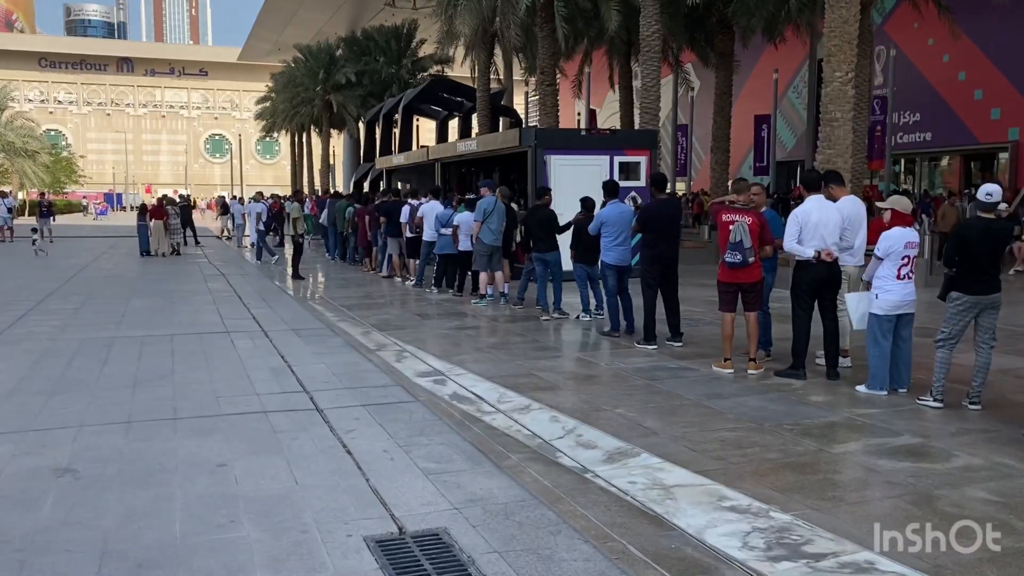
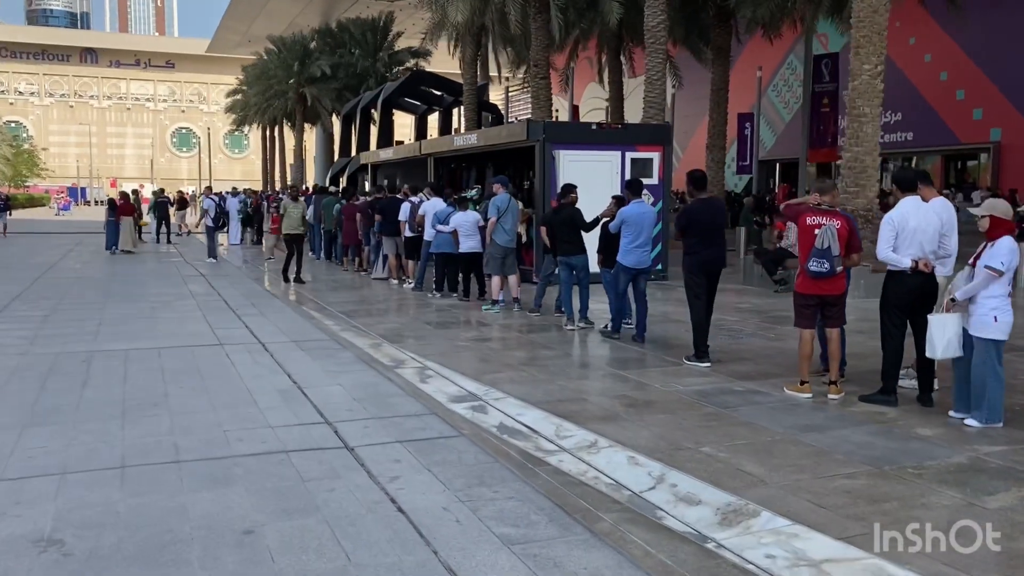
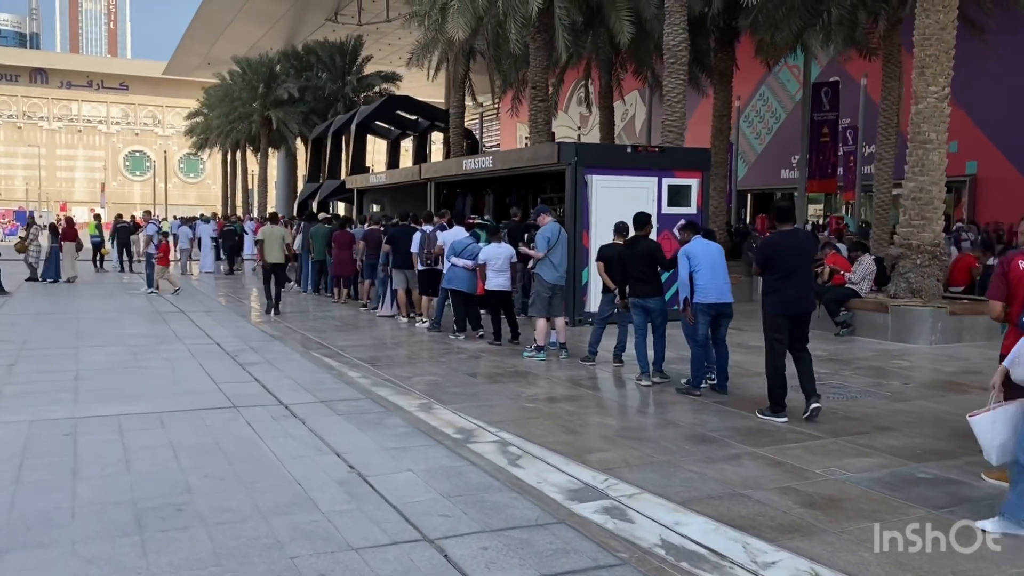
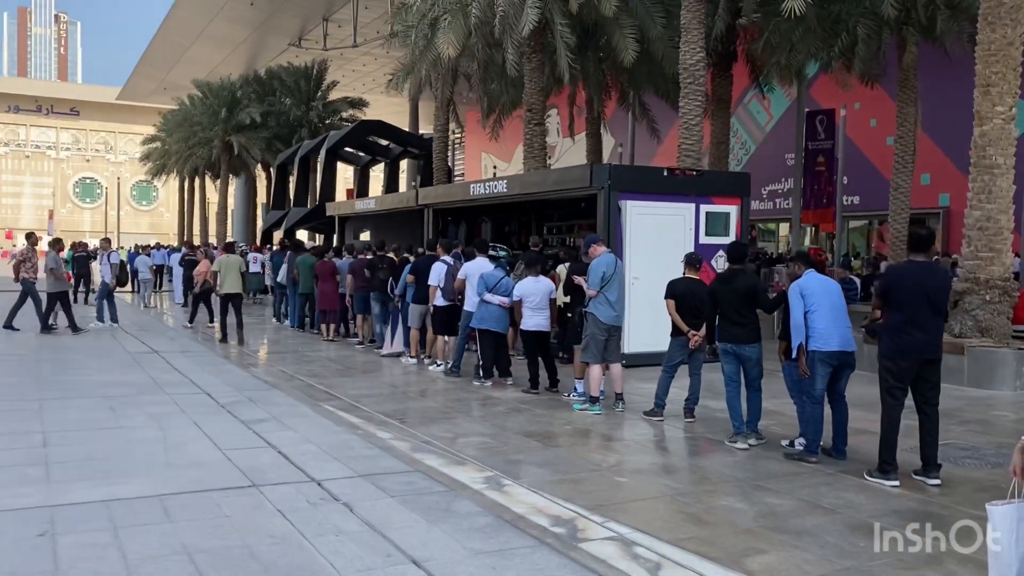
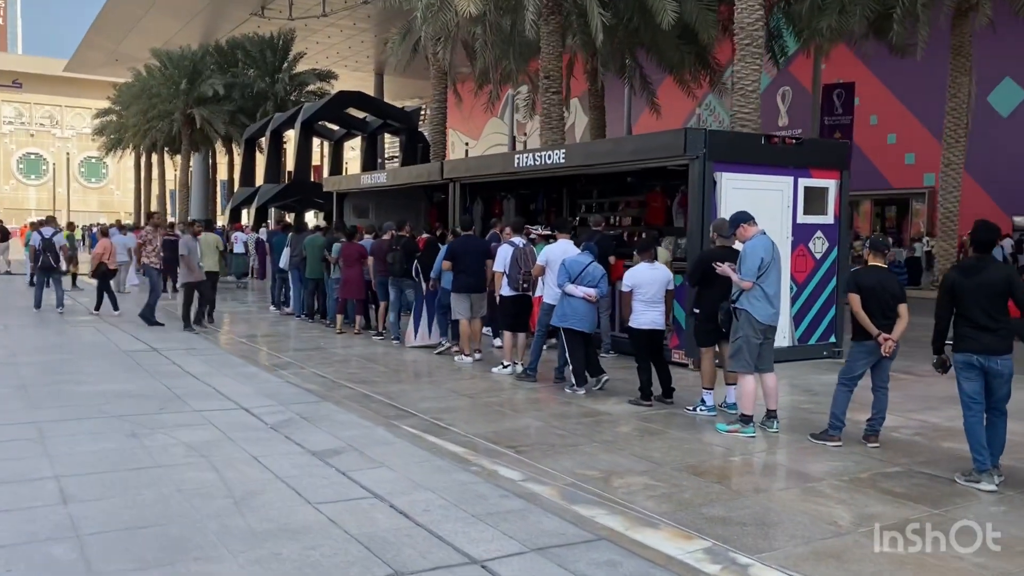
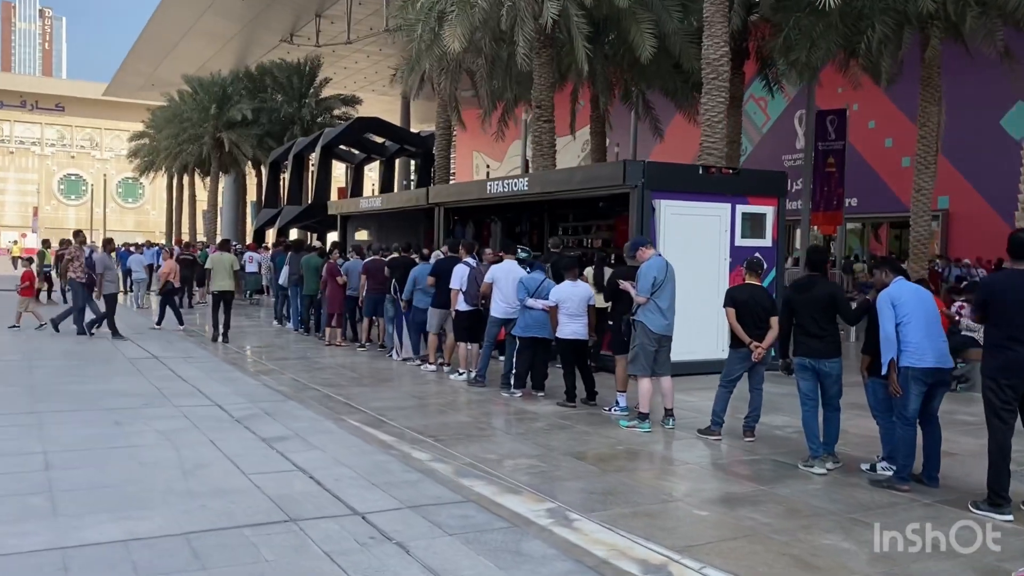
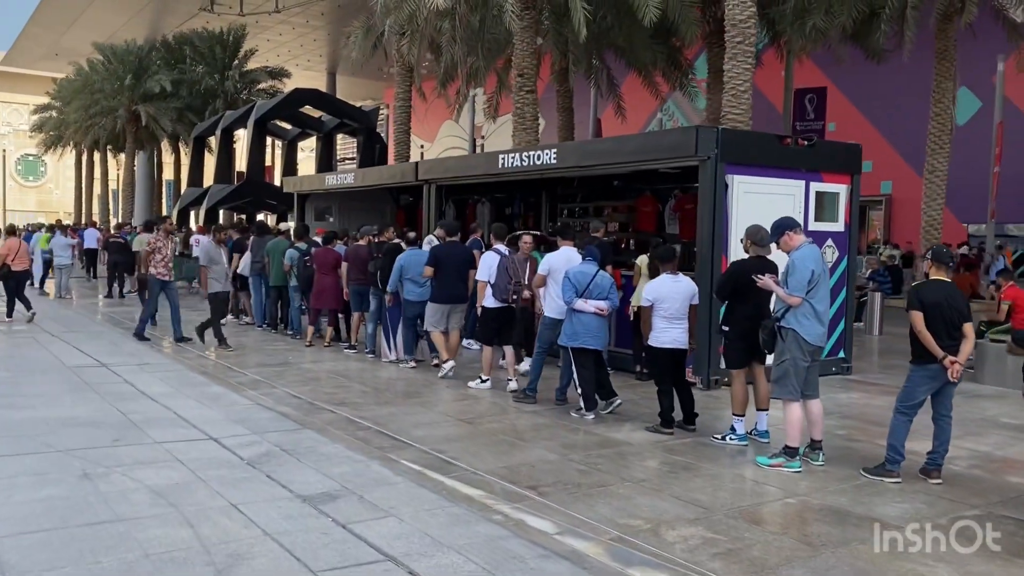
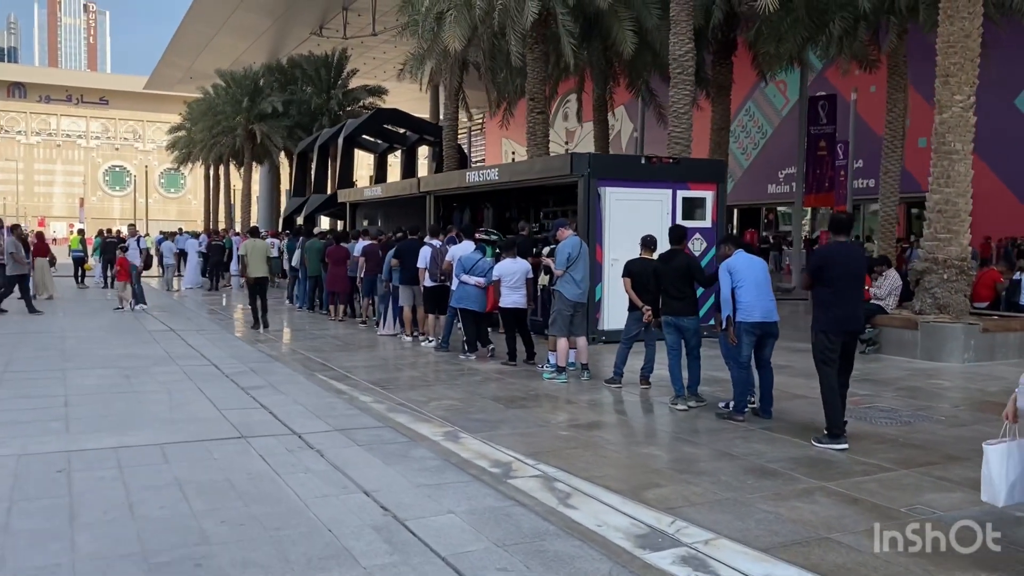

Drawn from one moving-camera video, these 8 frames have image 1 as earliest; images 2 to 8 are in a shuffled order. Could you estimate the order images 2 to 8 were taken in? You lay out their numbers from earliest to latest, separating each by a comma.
2, 3, 8, 4, 6, 5, 7
